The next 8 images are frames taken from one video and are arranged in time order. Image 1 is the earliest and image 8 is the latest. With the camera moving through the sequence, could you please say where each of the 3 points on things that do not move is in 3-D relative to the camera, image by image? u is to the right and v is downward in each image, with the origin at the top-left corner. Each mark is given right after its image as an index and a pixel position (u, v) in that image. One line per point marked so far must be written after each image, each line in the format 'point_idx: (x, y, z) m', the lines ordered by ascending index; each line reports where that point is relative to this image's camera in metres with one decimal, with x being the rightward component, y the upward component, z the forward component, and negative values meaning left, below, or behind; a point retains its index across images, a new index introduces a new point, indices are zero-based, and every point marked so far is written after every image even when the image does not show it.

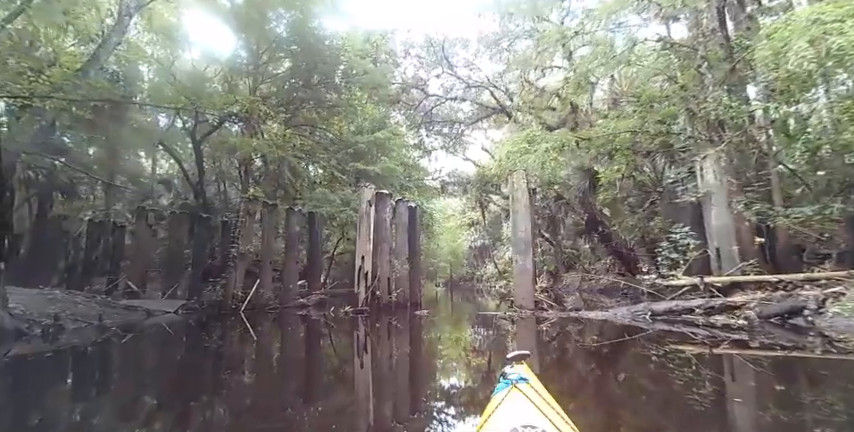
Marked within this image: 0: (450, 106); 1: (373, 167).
0: (+0.8, +3.8, +13.9) m
1: (-1.6, +1.5, +11.1) m
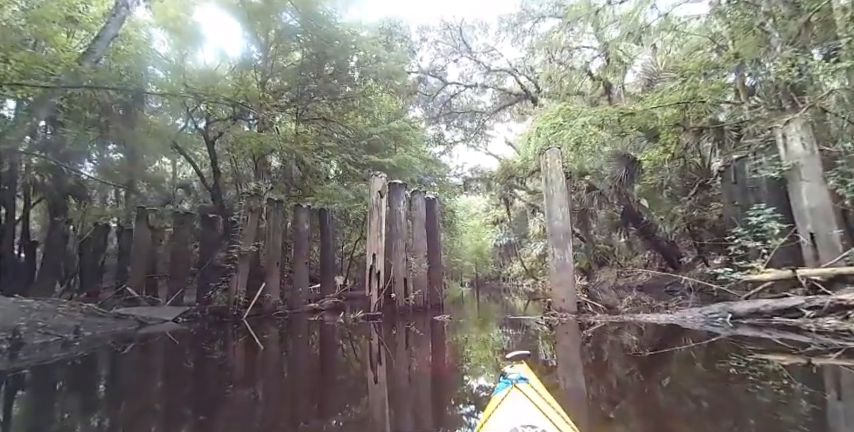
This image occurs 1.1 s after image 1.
0: (+1.4, +3.9, +13.2) m
1: (-1.1, +1.5, +10.5) m
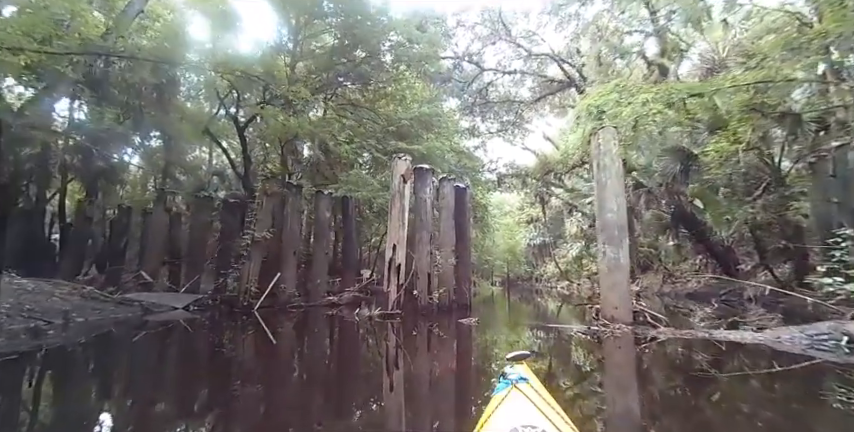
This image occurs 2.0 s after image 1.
0: (+2.5, +4.0, +12.5) m
1: (-0.3, +1.7, +10.1) m
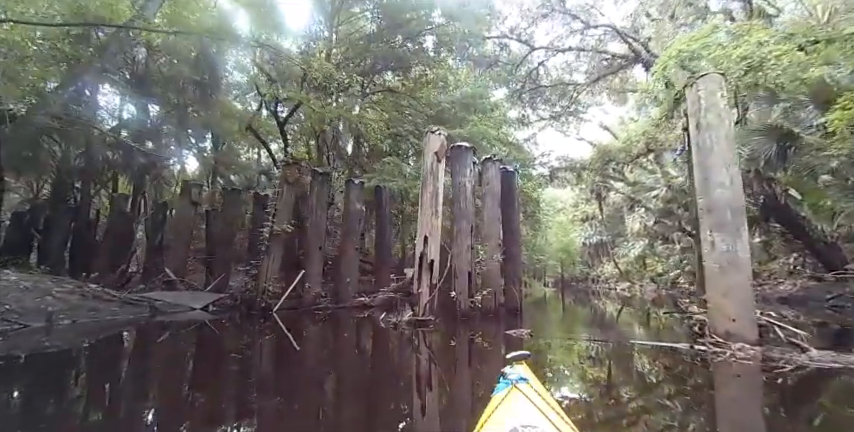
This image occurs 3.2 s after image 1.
0: (+3.8, +4.2, +11.4) m
1: (+0.8, +1.9, +9.3) m
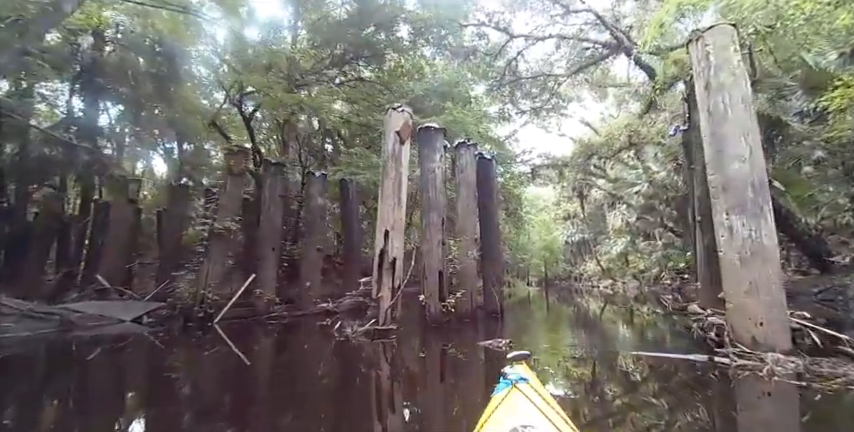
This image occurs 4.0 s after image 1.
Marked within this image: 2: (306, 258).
0: (+3.1, +4.3, +11.1) m
1: (+0.2, +1.9, +8.9) m
2: (-1.6, -0.6, +5.6) m
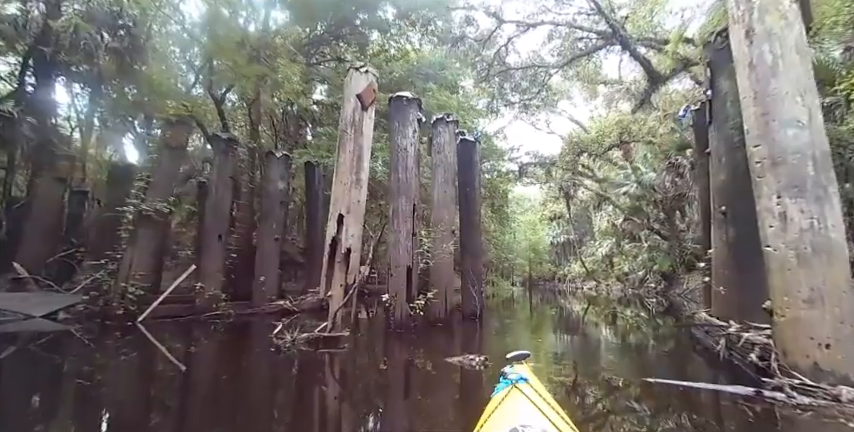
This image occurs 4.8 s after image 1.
0: (+2.8, +4.3, +10.7) m
1: (-0.1, +2.0, +8.3) m
2: (-1.9, -0.4, +5.0) m
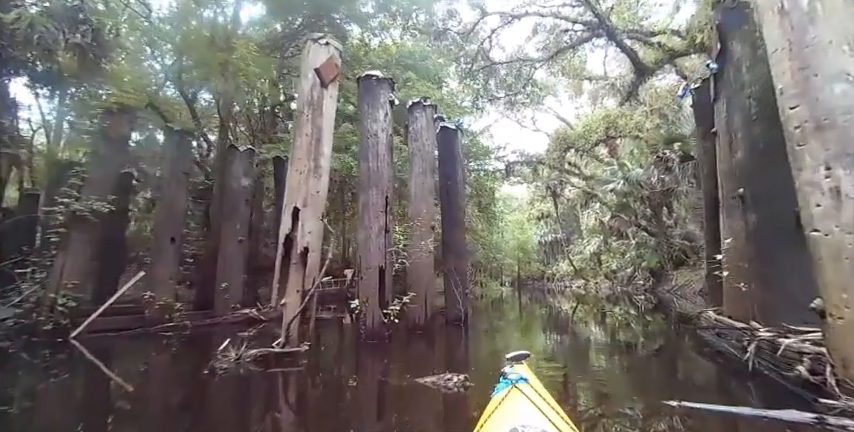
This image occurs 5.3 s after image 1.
0: (+2.3, +4.4, +10.4) m
1: (-0.5, +2.0, +8.0) m
2: (-2.1, -0.4, +4.6) m
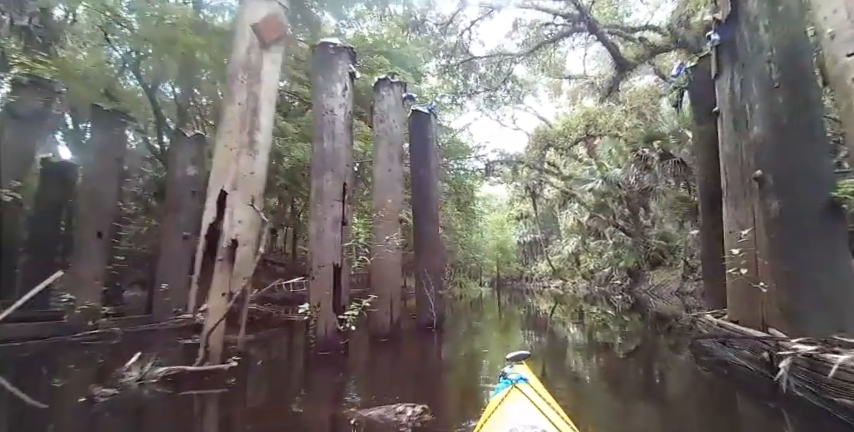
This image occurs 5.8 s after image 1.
0: (+1.7, +4.4, +10.2) m
1: (-0.9, +2.1, +7.7) m
2: (-2.4, -0.4, +4.2) m
